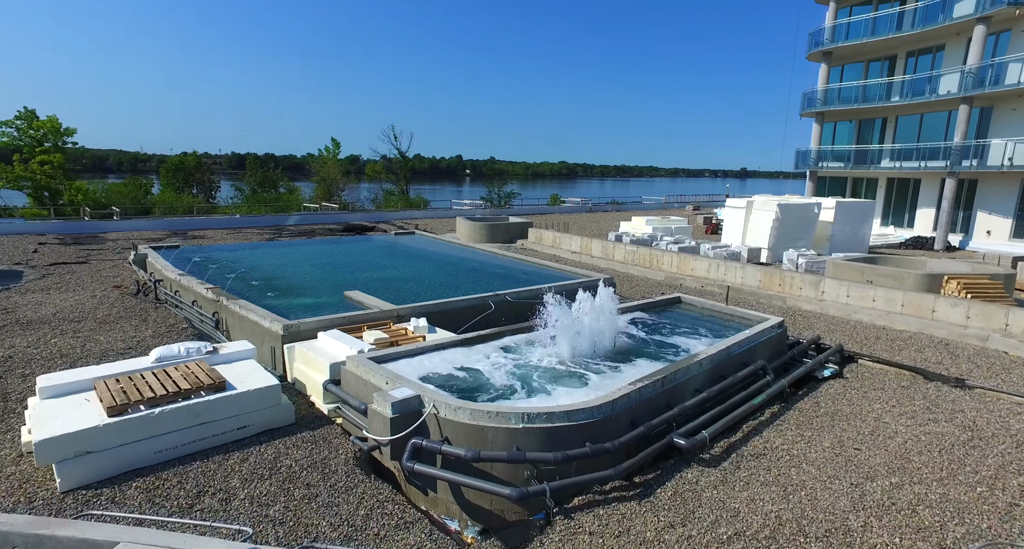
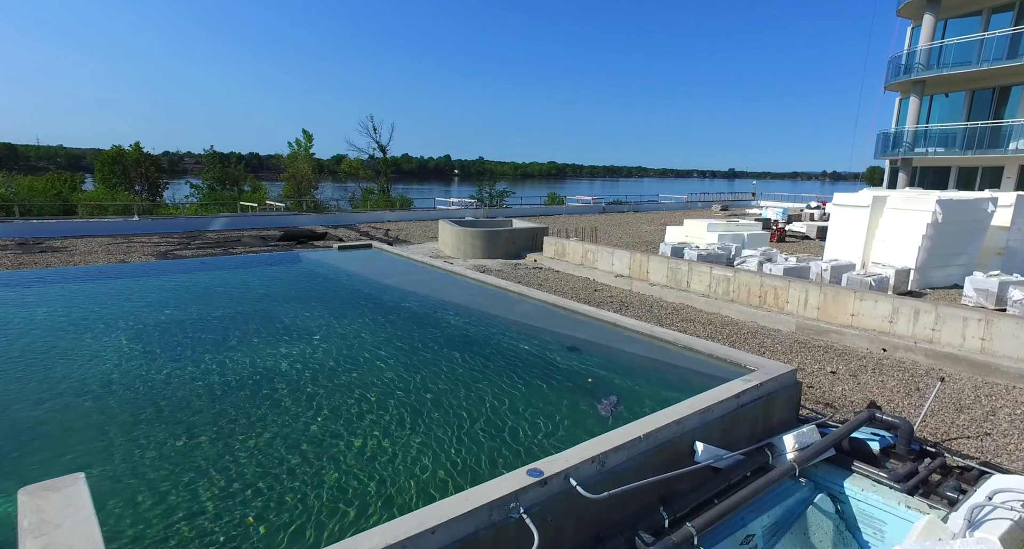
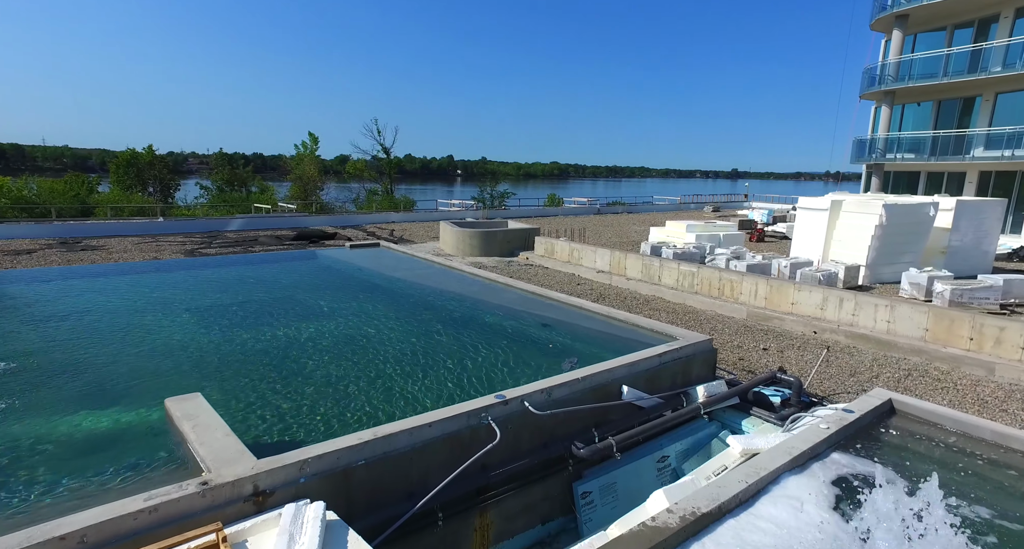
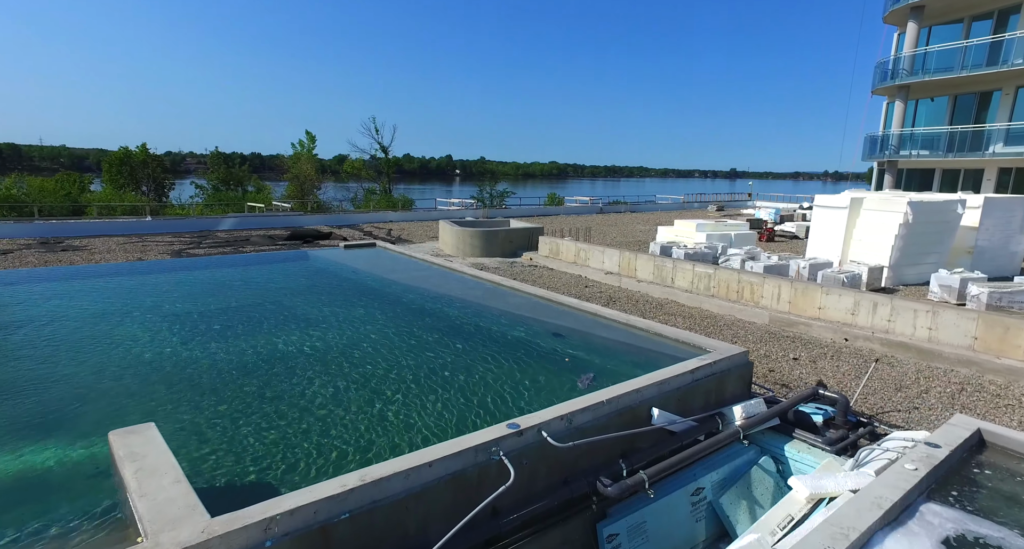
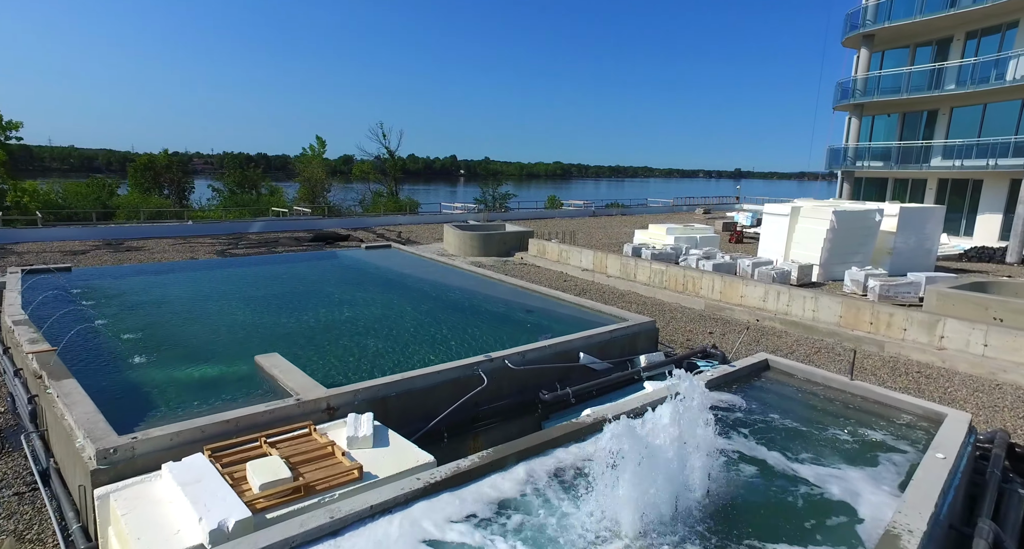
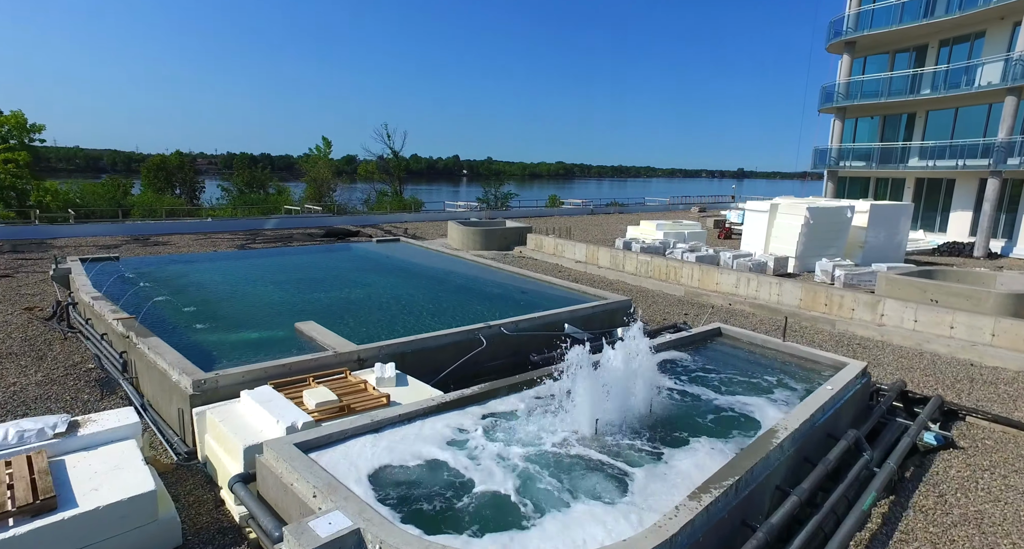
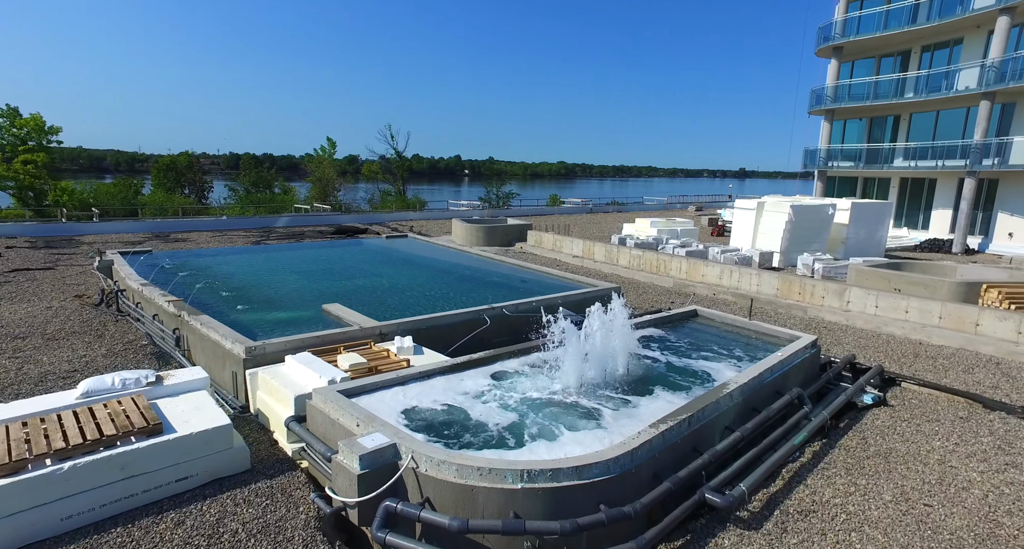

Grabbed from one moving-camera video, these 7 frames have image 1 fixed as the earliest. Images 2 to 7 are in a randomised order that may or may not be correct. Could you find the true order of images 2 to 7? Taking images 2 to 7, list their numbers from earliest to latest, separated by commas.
7, 6, 5, 3, 4, 2
